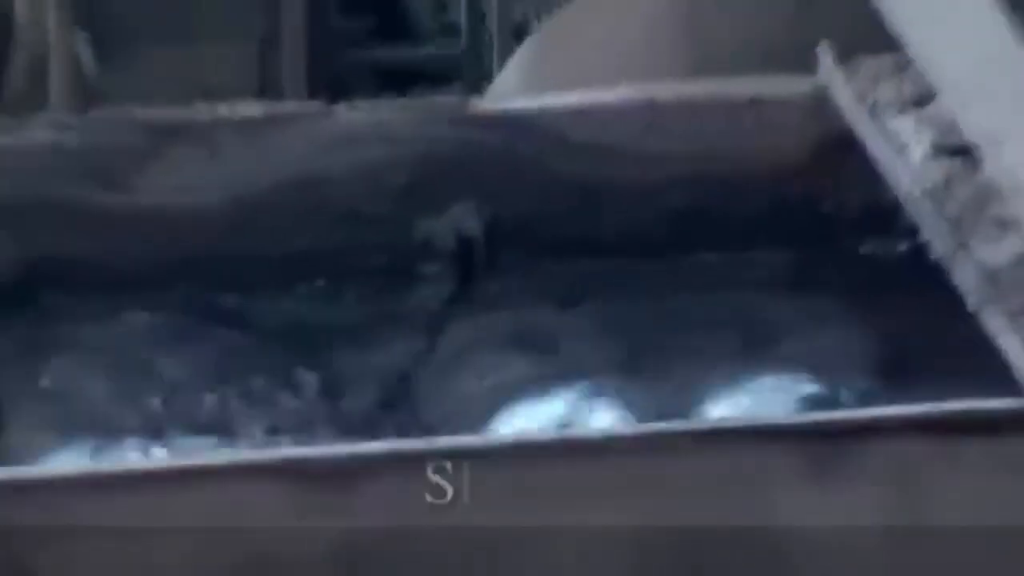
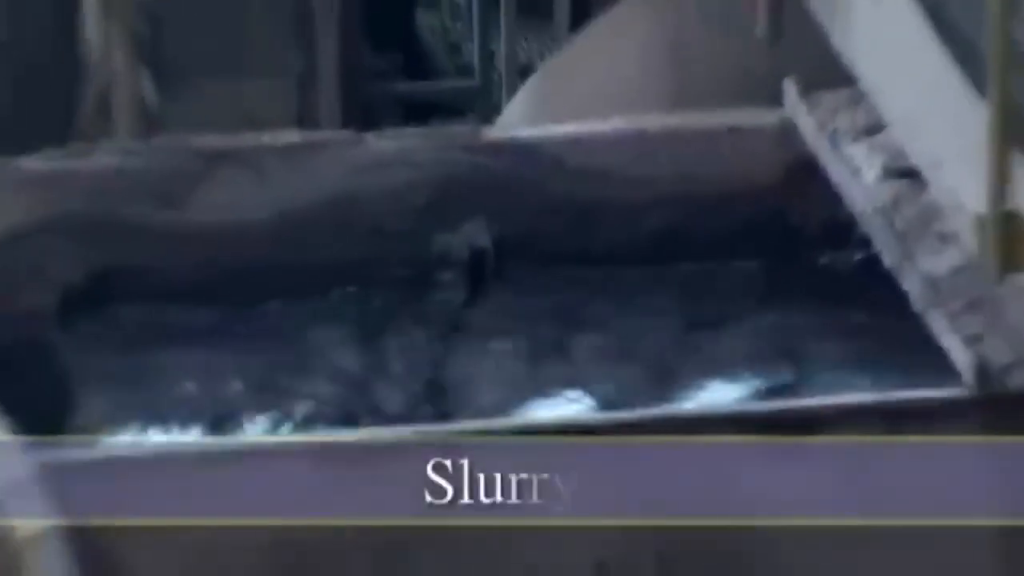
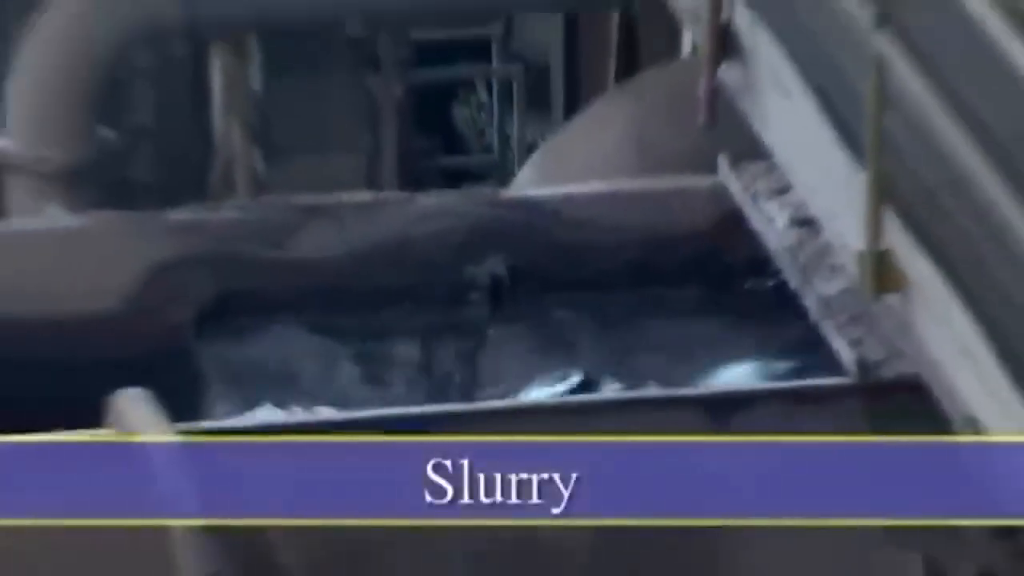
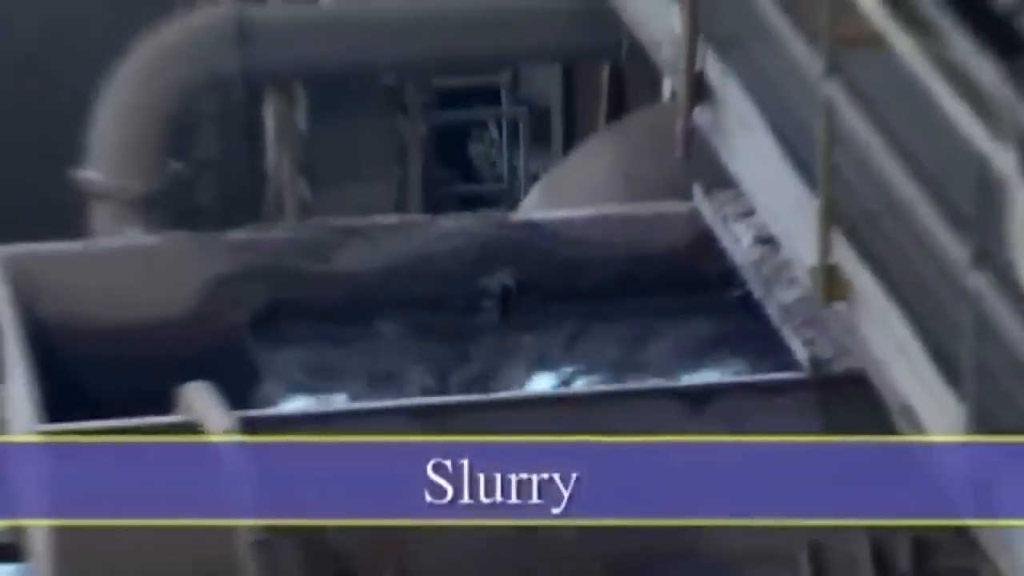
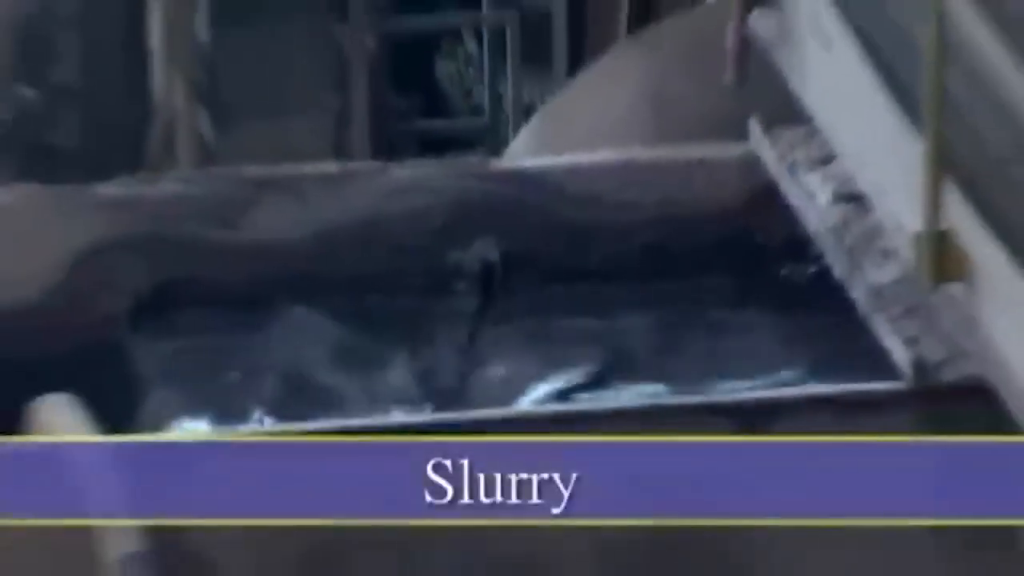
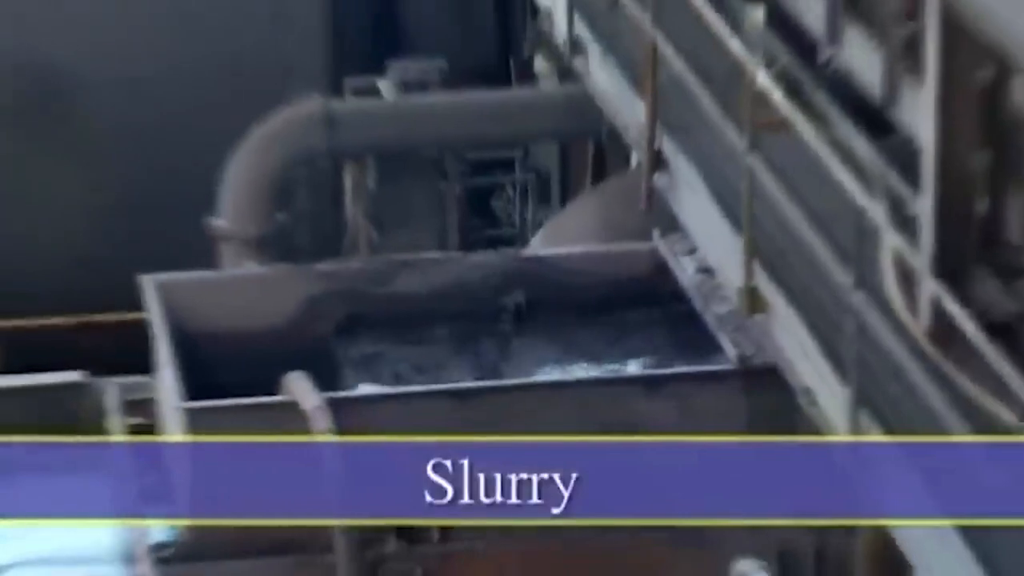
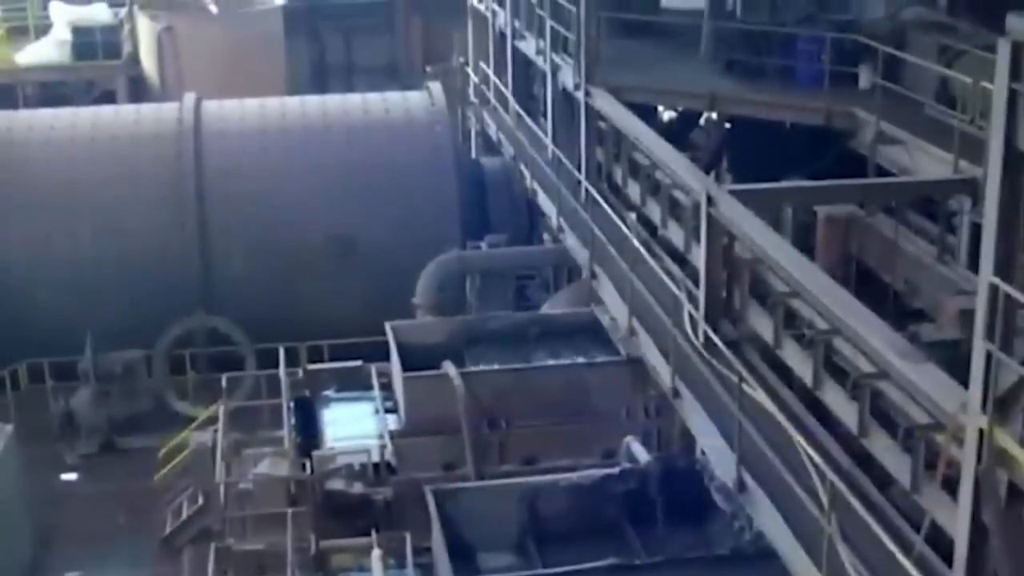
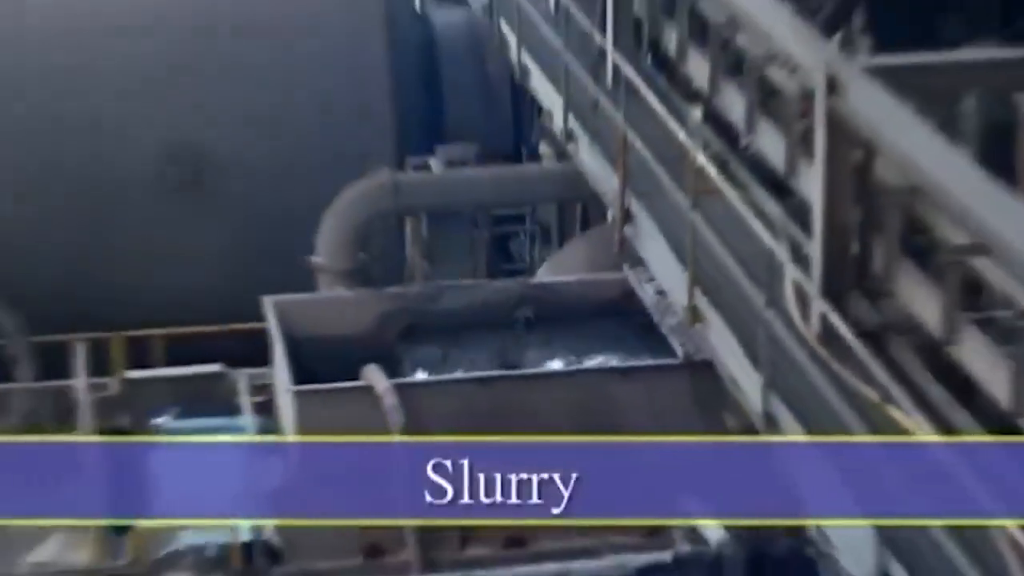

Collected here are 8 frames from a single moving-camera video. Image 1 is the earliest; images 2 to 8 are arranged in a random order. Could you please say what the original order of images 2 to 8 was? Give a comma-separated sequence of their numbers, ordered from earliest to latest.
2, 5, 3, 4, 6, 8, 7
